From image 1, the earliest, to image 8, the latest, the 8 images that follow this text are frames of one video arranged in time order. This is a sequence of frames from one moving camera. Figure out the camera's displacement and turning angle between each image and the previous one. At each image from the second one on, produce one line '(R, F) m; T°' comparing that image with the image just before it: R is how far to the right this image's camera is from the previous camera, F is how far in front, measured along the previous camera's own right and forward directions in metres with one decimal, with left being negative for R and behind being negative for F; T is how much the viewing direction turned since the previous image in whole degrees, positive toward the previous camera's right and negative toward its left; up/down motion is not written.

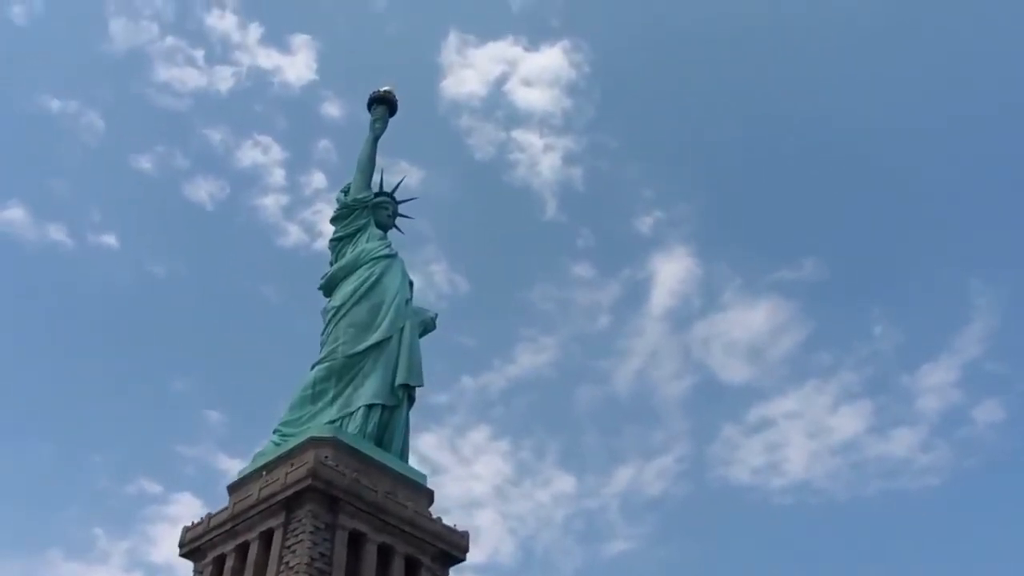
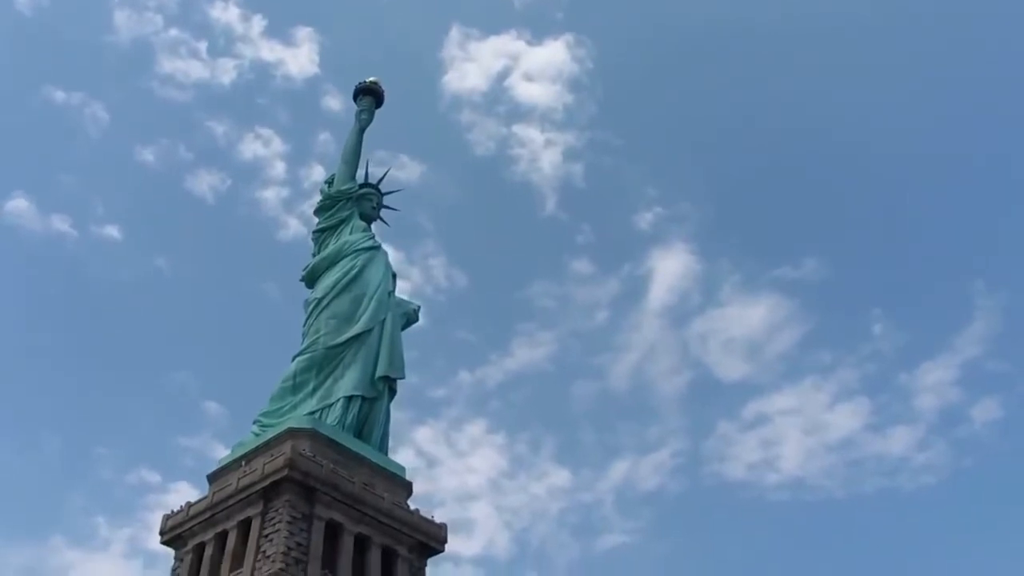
(+0.8, -0.1) m; 0°
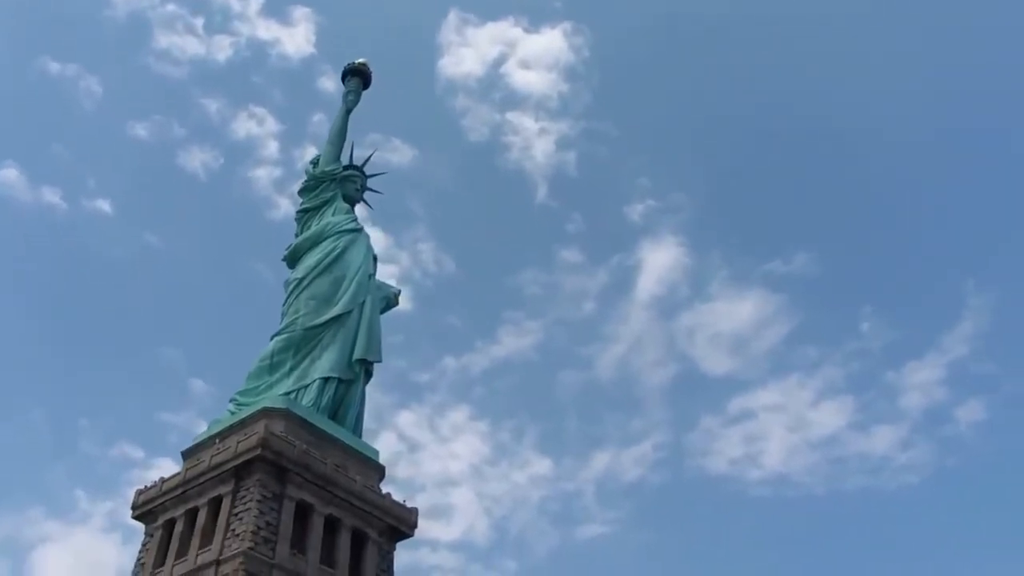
(+0.5, 0.0) m; +1°
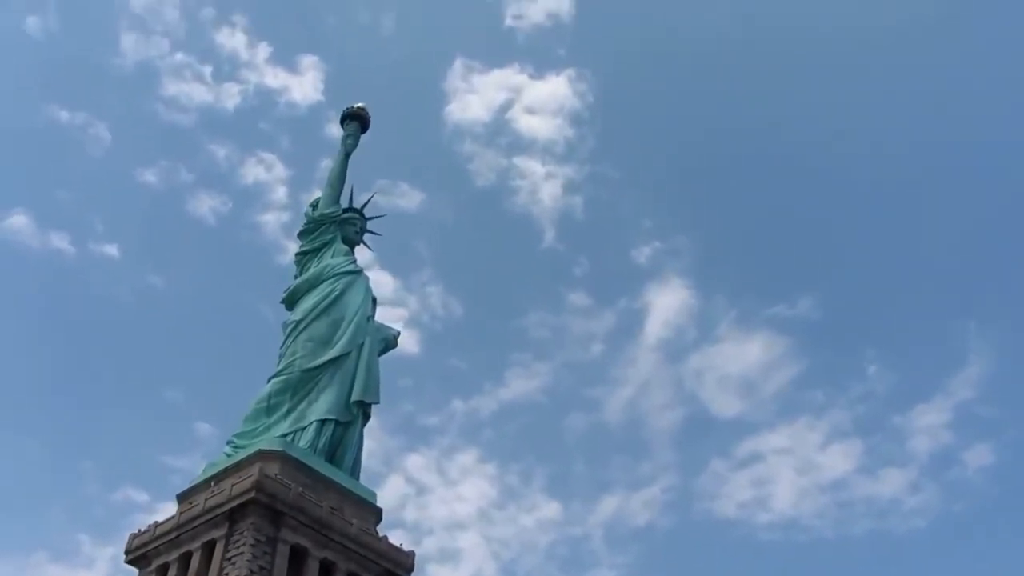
(+0.5, 0.0) m; 0°
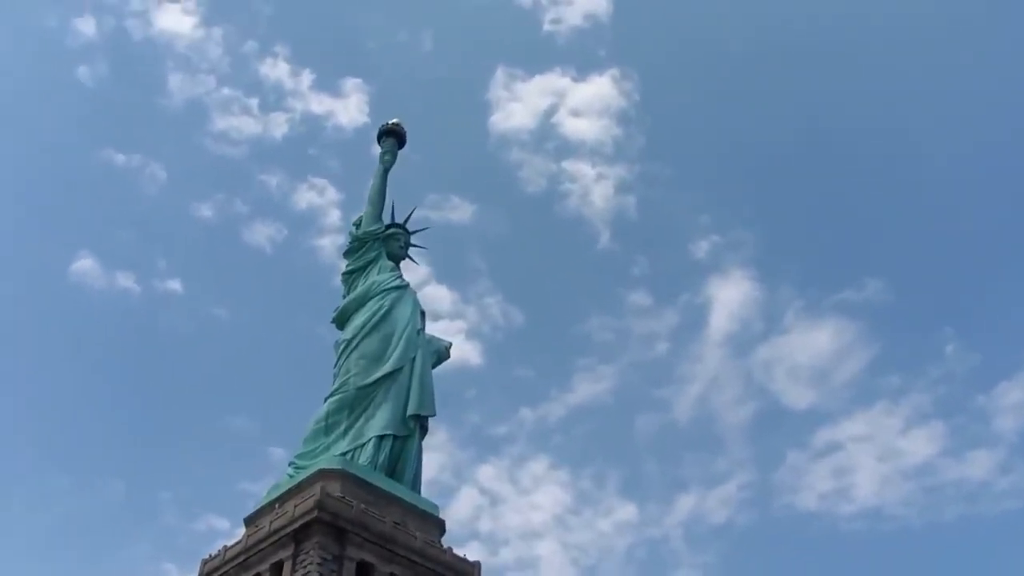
(+0.6, +0.2) m; -3°
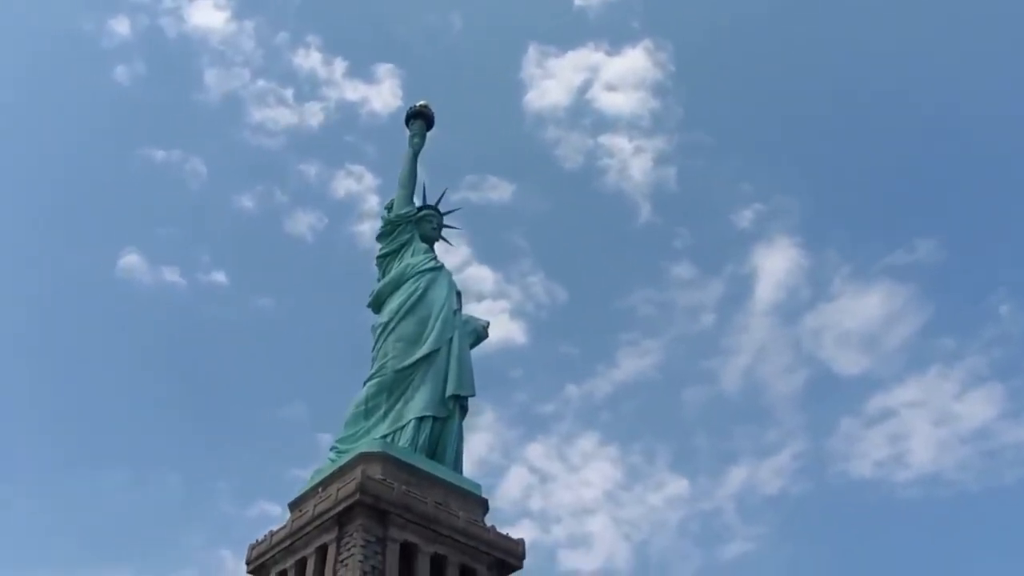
(+0.4, +0.2) m; -3°
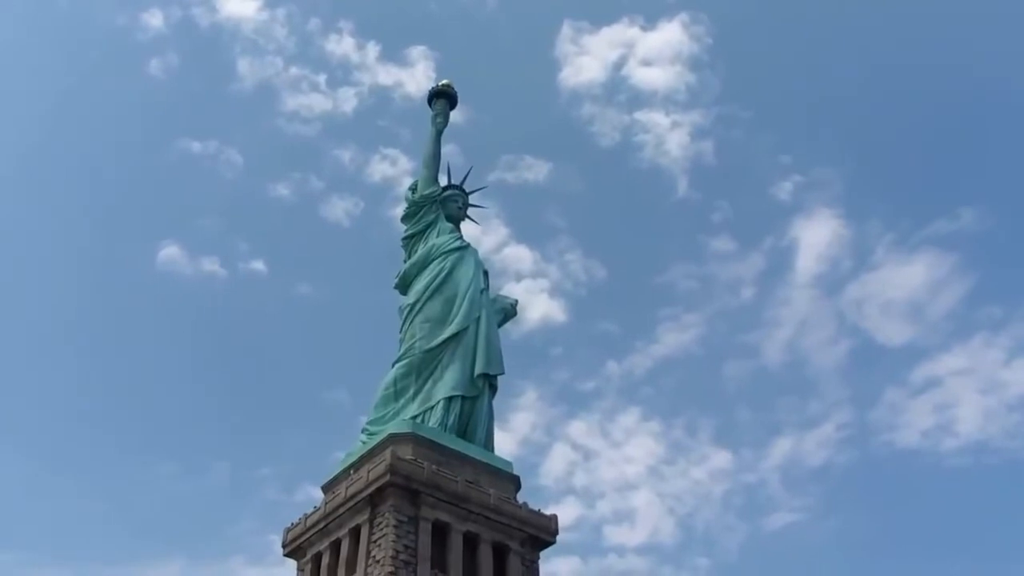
(+0.6, +0.2) m; -2°
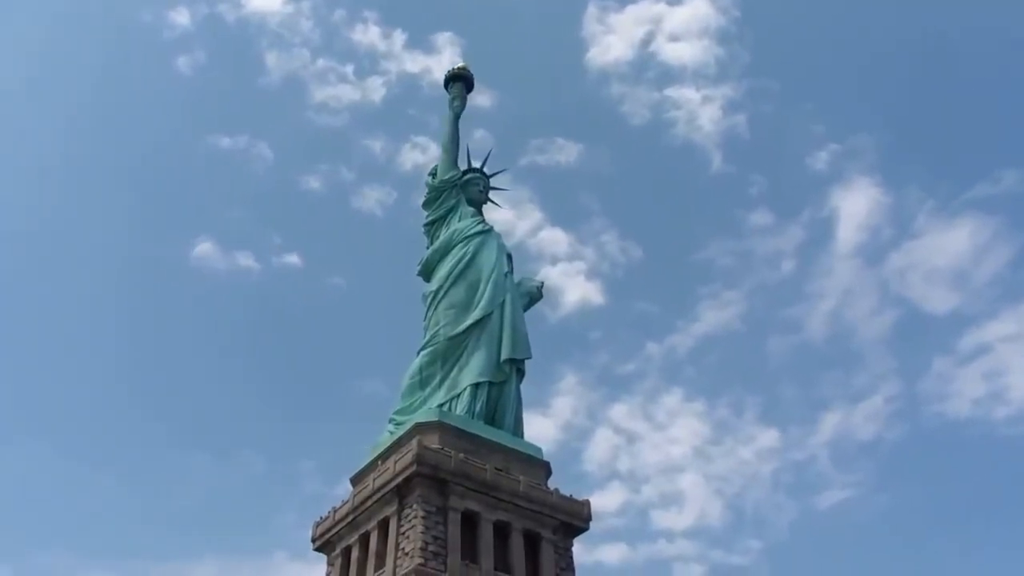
(+0.6, +1.0) m; -2°
